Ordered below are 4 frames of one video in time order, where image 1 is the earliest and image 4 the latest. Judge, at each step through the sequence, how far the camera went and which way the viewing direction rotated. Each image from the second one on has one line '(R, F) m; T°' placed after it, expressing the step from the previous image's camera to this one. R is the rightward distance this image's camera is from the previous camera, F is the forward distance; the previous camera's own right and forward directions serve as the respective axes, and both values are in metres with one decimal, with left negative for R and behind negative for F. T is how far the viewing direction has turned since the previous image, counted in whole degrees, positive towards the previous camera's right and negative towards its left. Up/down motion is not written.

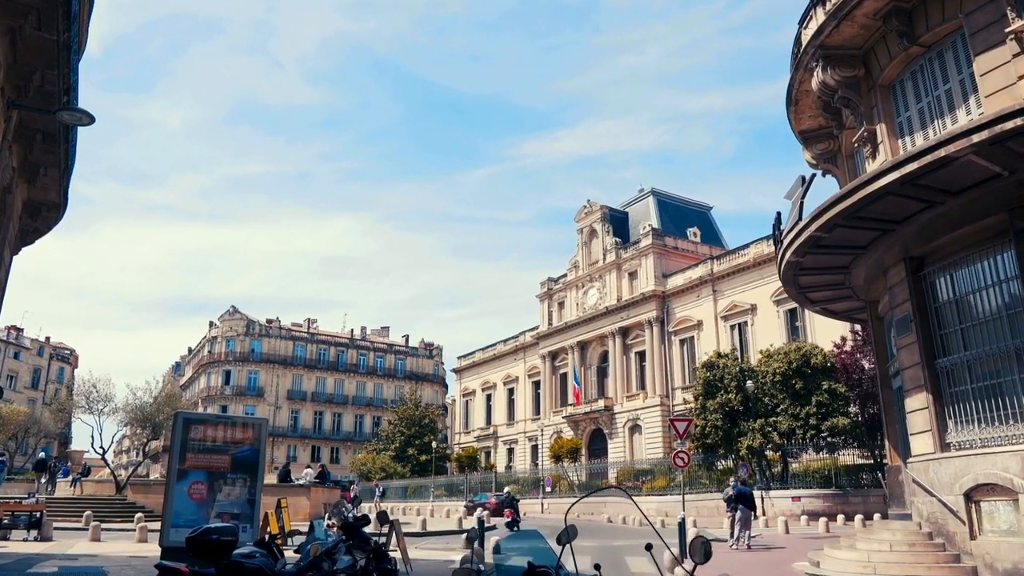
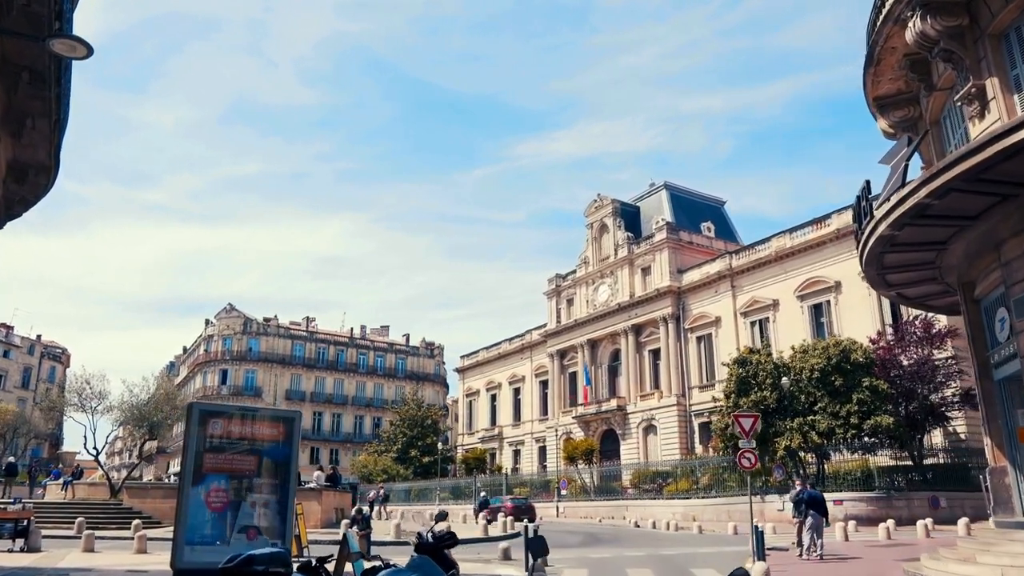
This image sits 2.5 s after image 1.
(-1.0, +1.7) m; 0°
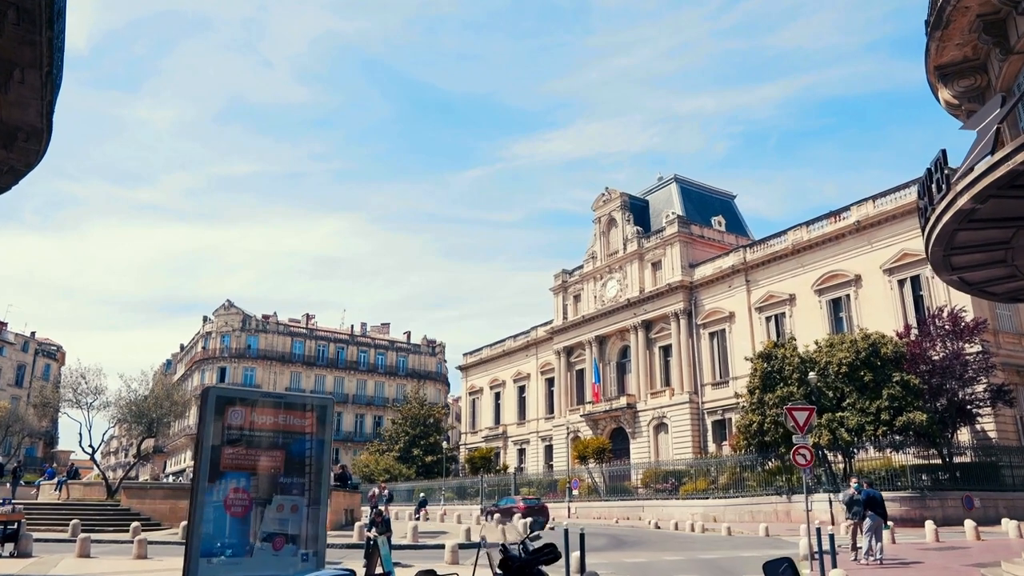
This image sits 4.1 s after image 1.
(-0.7, +1.2) m; 0°
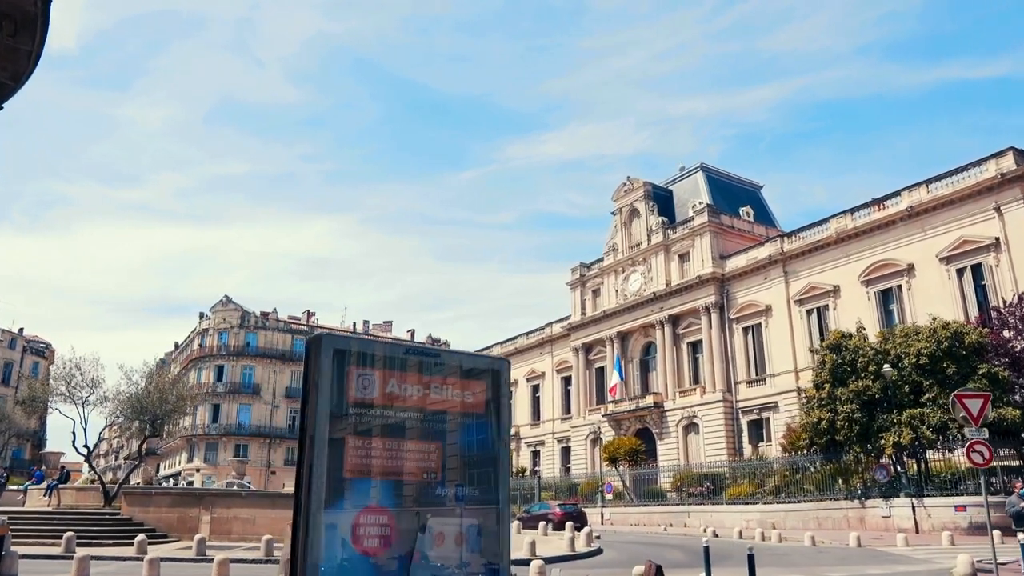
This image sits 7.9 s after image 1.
(-1.6, +2.6) m; +1°
